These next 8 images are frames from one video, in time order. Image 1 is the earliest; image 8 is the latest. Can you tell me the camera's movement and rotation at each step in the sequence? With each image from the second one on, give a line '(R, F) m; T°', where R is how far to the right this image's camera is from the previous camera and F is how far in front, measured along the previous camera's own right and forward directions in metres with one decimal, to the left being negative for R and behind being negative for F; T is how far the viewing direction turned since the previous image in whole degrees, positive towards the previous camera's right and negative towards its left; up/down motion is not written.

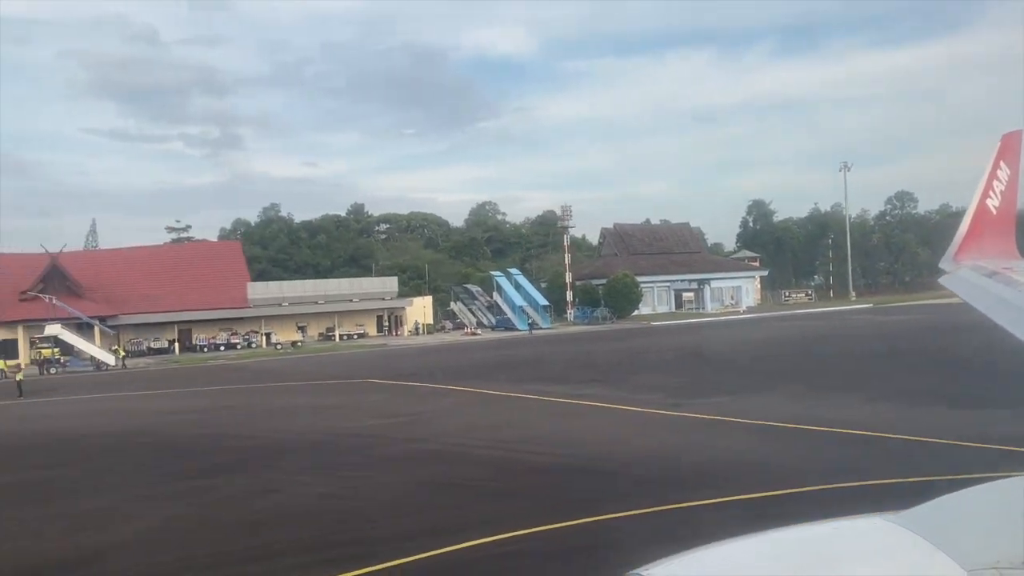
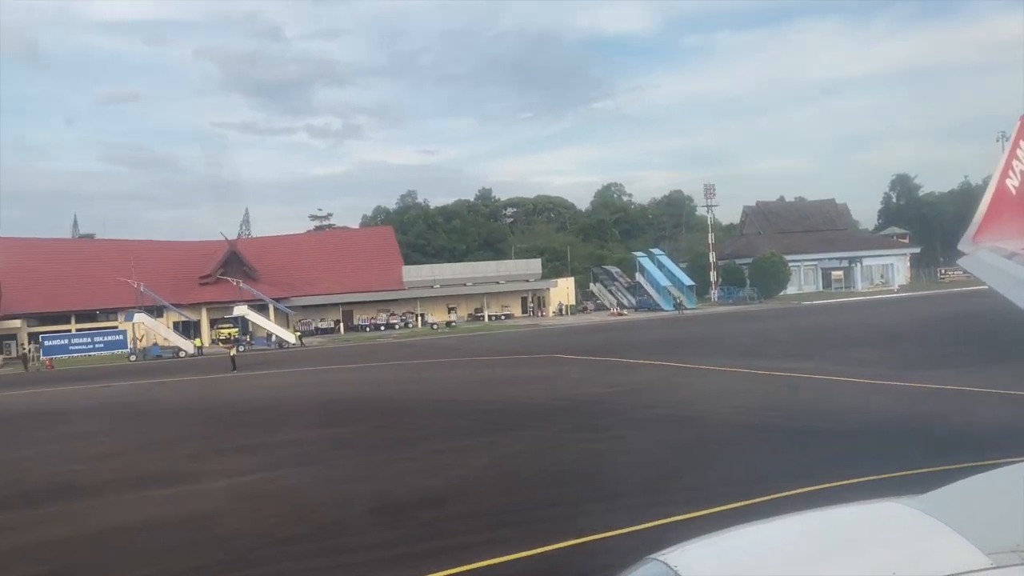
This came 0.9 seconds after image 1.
(-1.4, -0.6) m; -8°
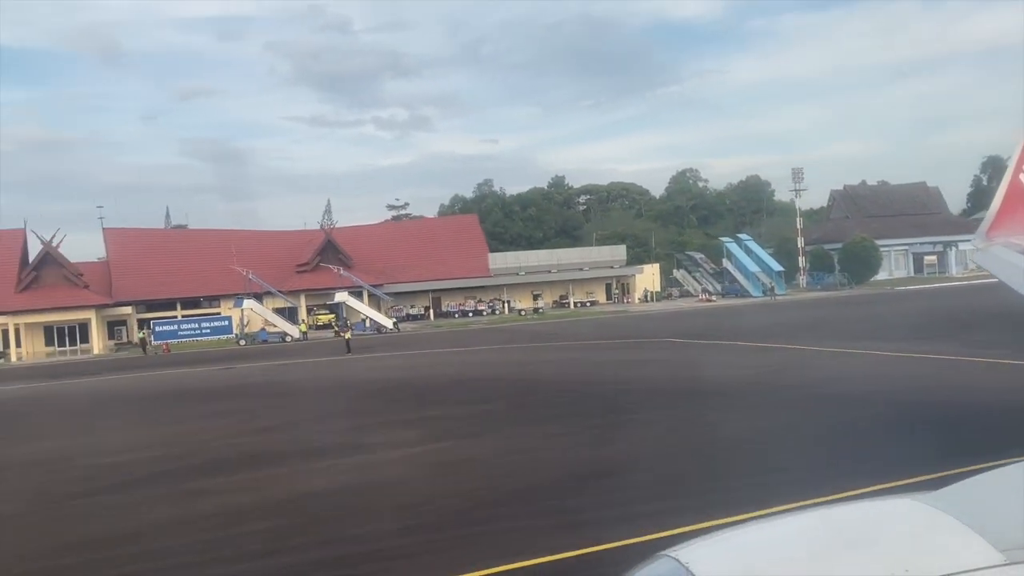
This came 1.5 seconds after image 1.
(-0.9, -0.3) m; -4°
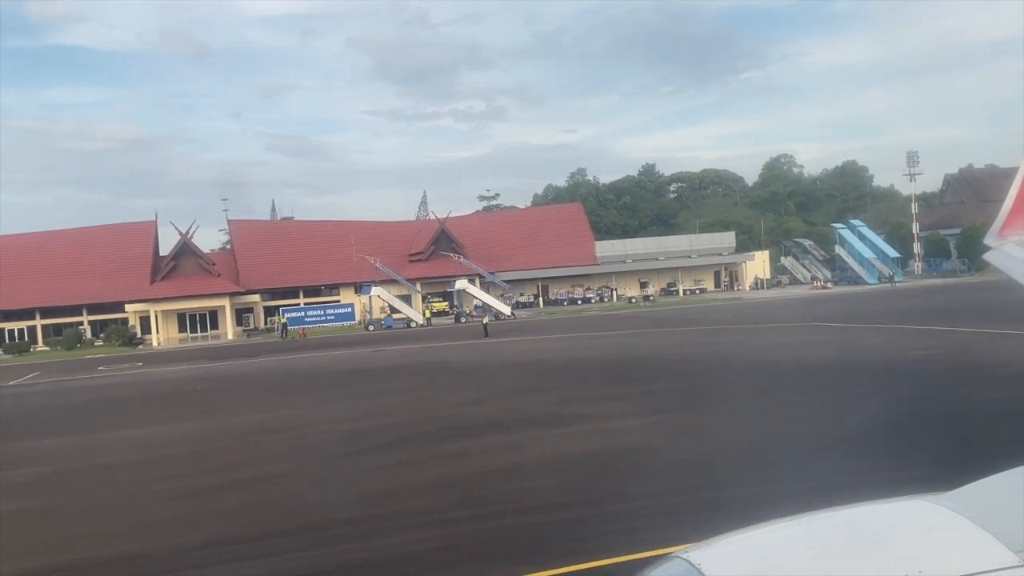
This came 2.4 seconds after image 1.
(-1.4, -0.5) m; -5°
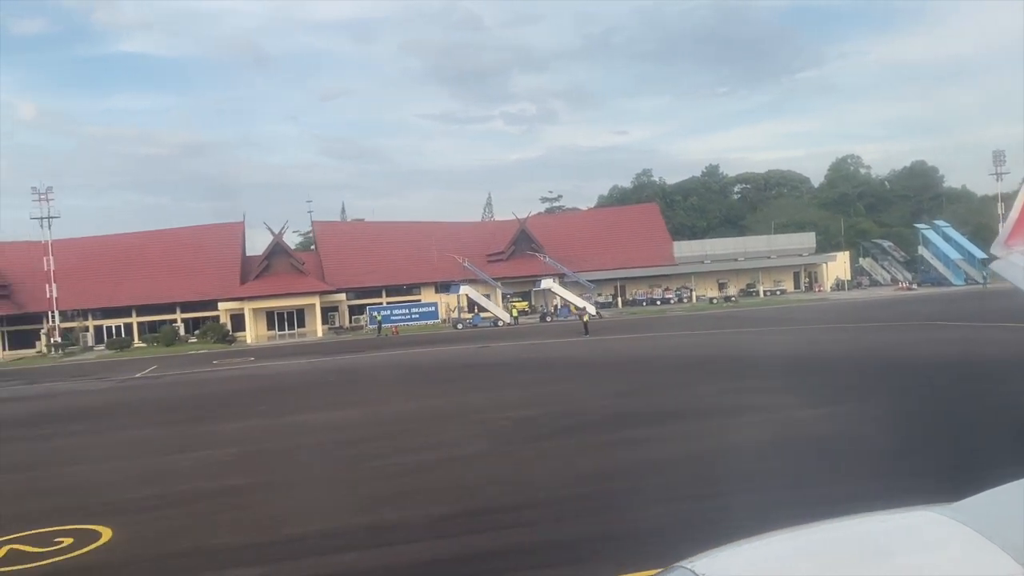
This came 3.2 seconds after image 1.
(-1.3, -0.3) m; -3°
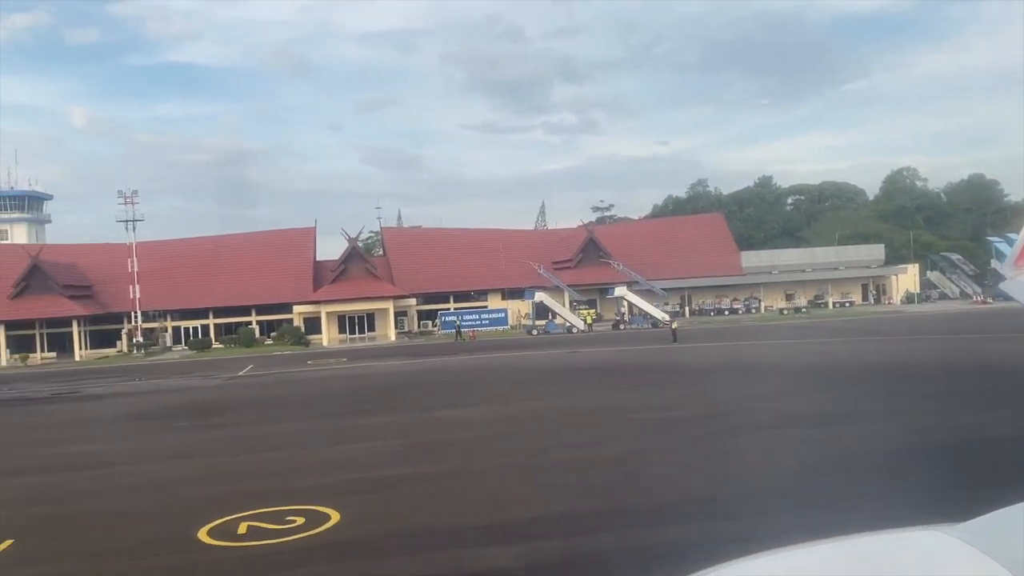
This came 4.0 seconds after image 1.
(-1.3, -0.3) m; -3°
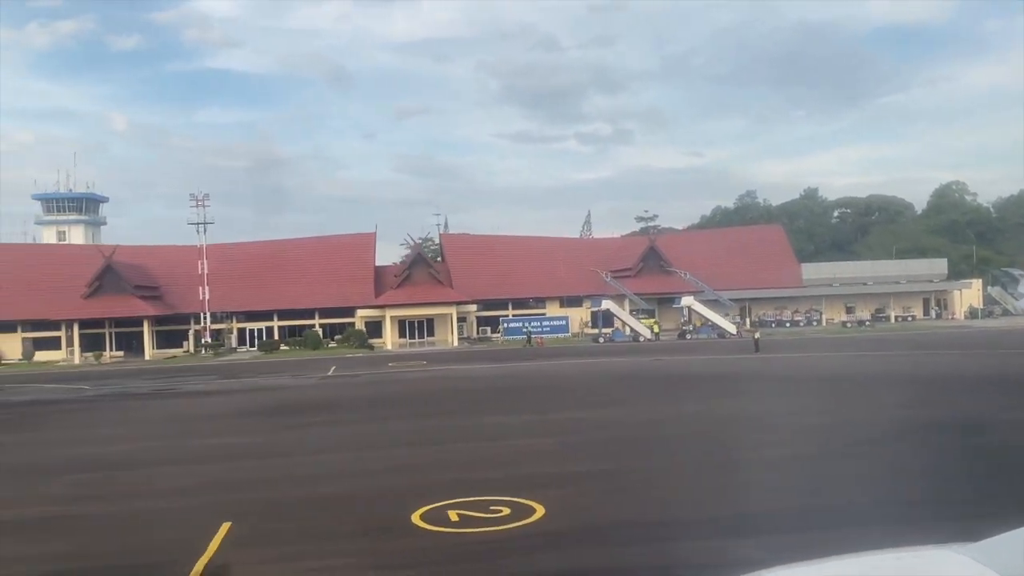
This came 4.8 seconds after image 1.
(-1.4, -0.2) m; -2°
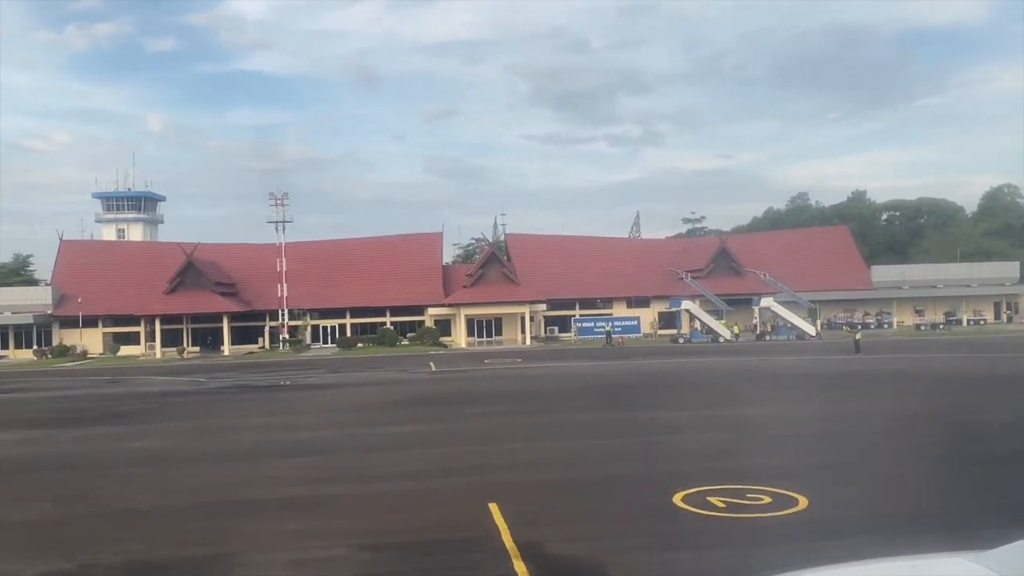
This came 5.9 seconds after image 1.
(-1.9, -0.3) m; -2°
